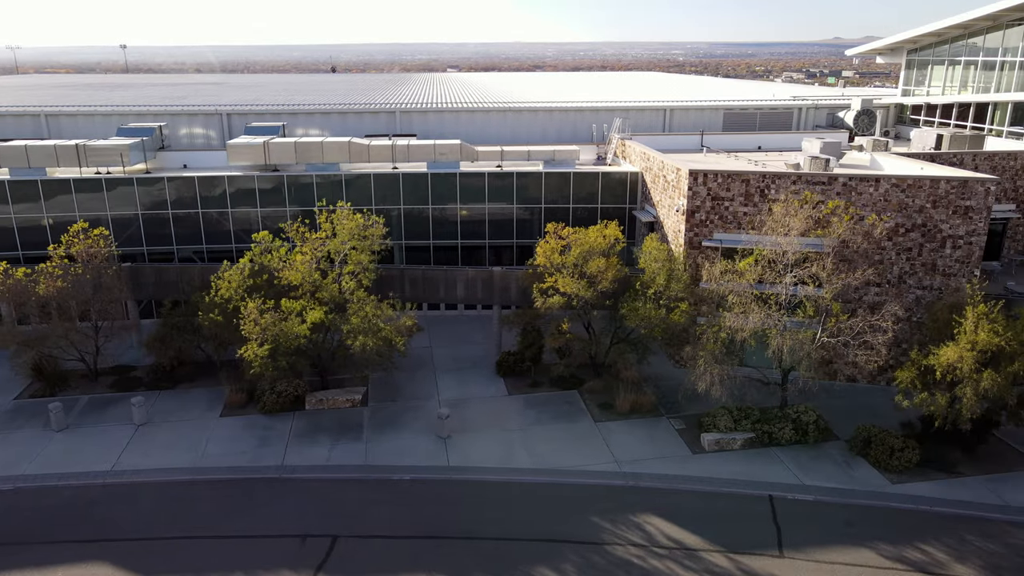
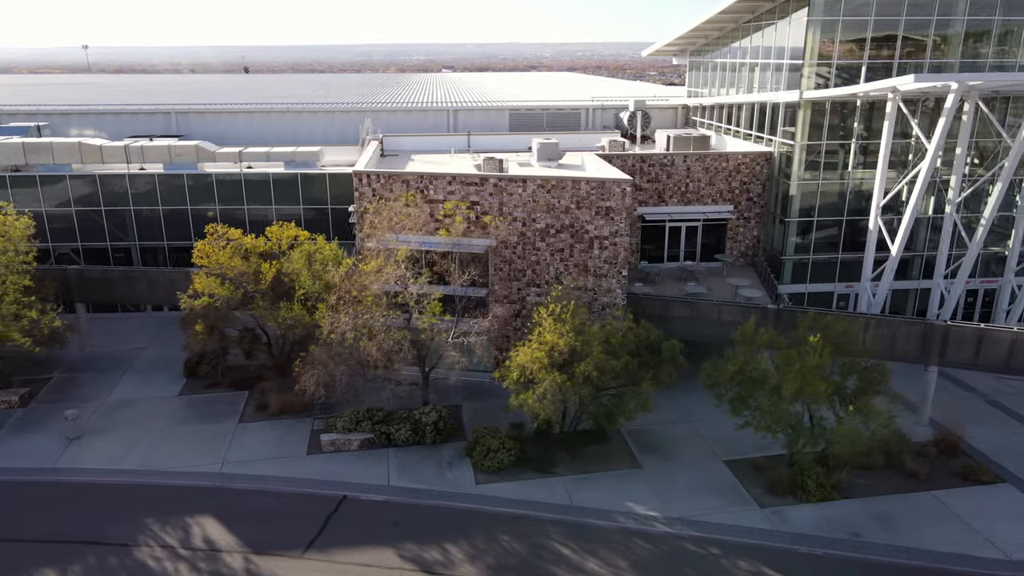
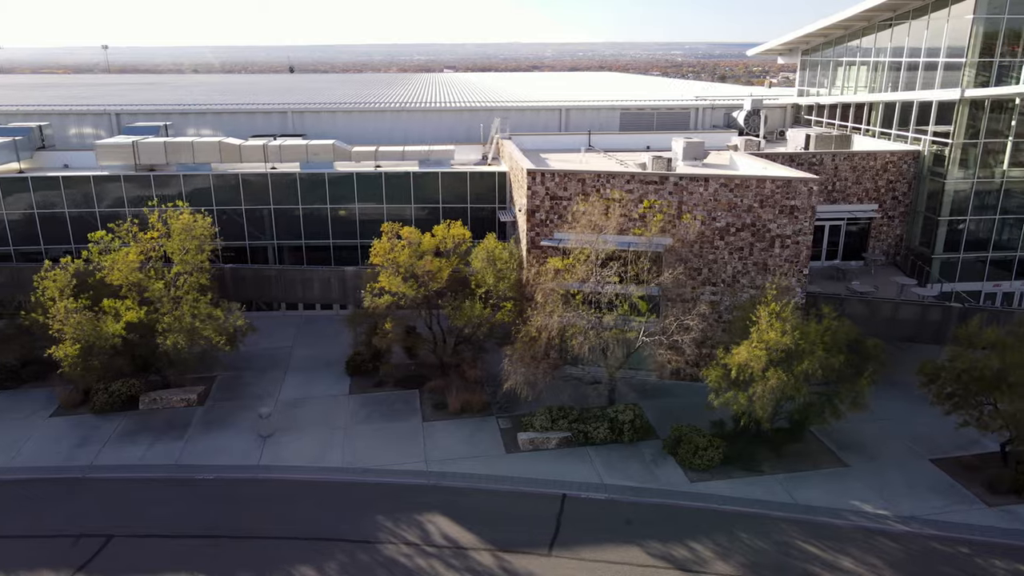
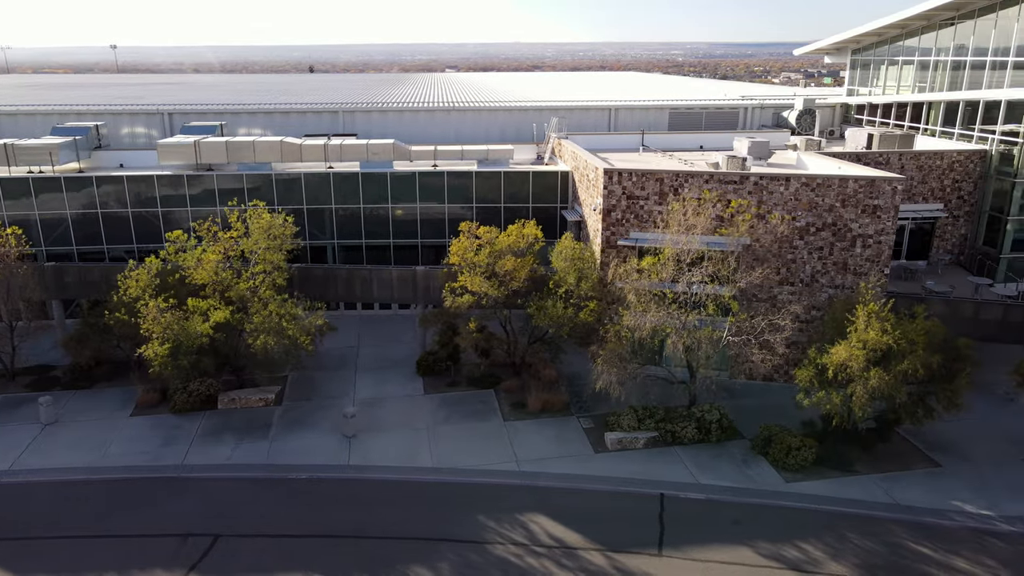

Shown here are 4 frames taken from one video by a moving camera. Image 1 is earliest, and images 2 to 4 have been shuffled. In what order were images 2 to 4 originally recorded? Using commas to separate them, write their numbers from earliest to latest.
4, 3, 2
